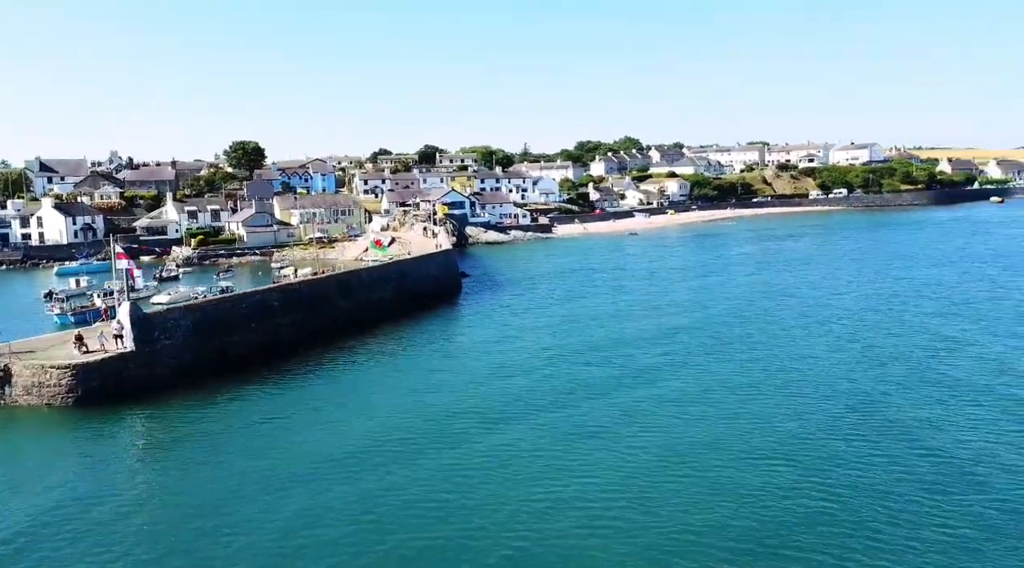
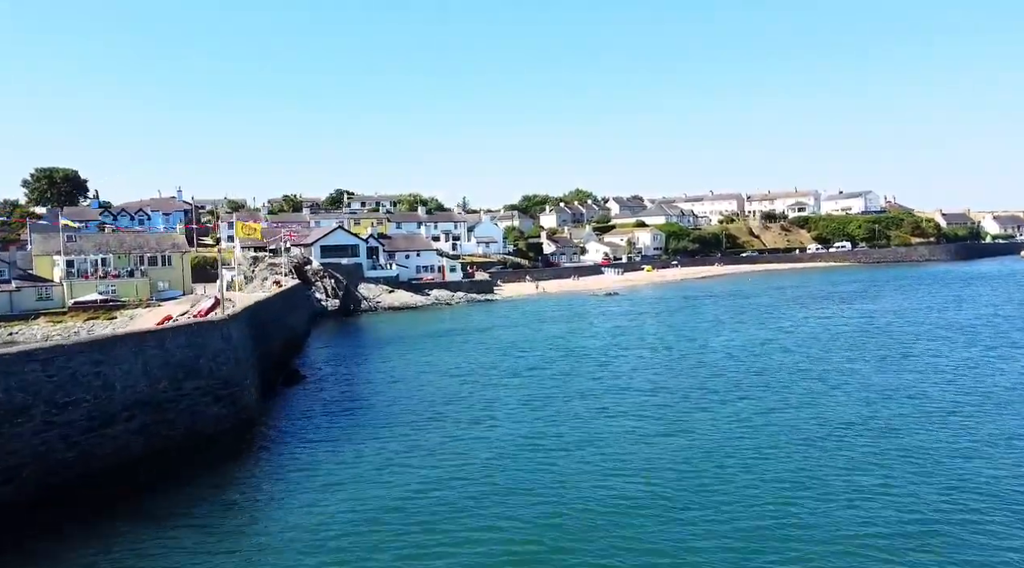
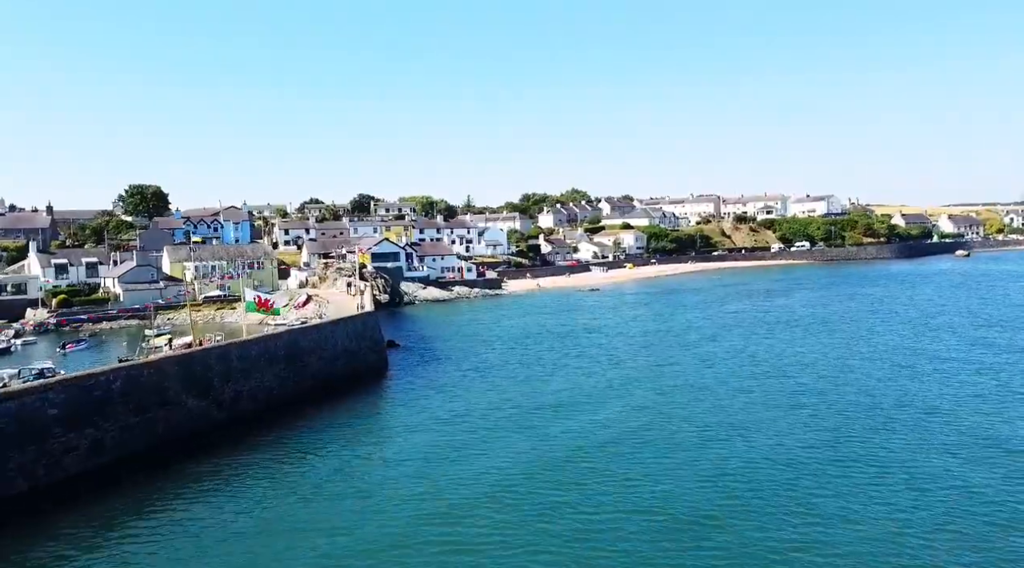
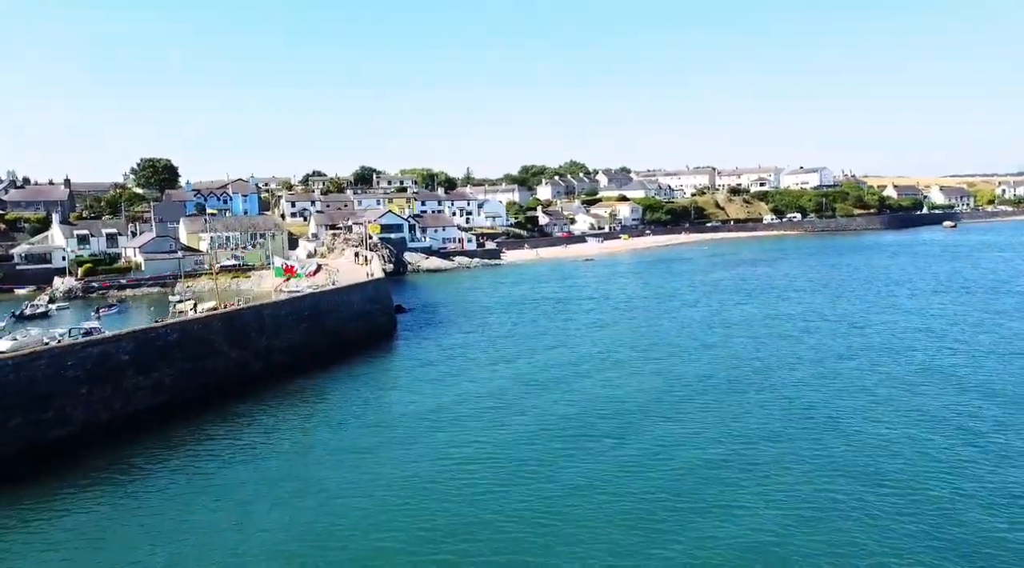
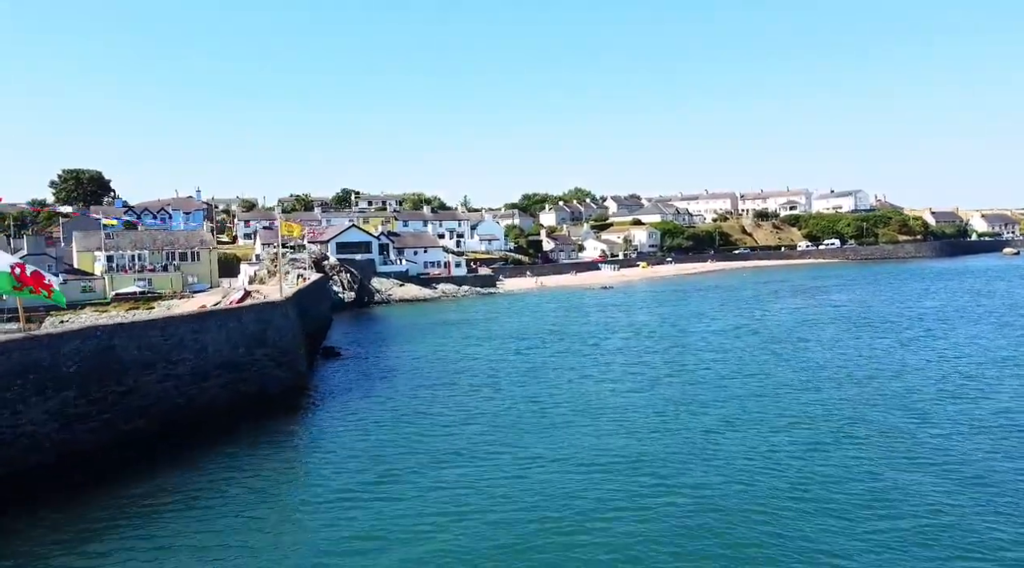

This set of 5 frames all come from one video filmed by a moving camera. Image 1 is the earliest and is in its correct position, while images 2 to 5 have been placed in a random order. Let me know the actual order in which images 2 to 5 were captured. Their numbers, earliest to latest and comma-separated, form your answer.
4, 3, 5, 2
